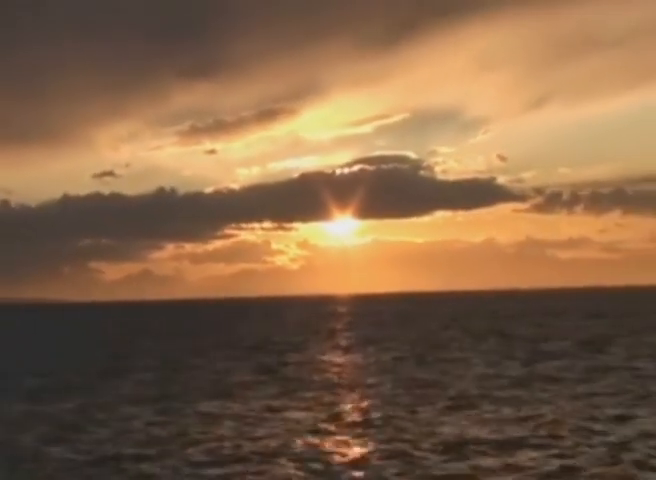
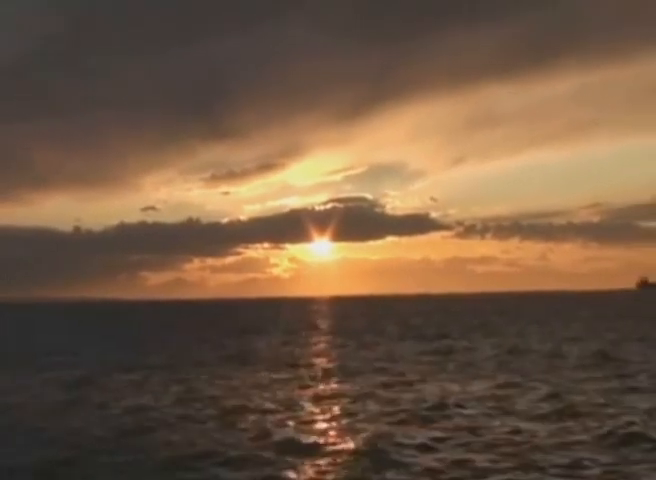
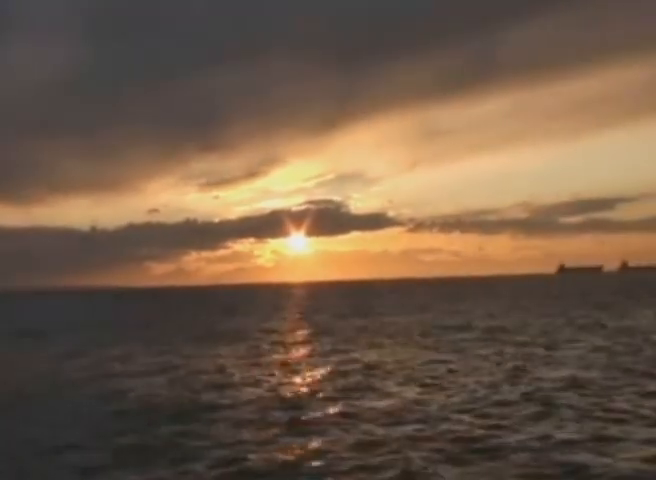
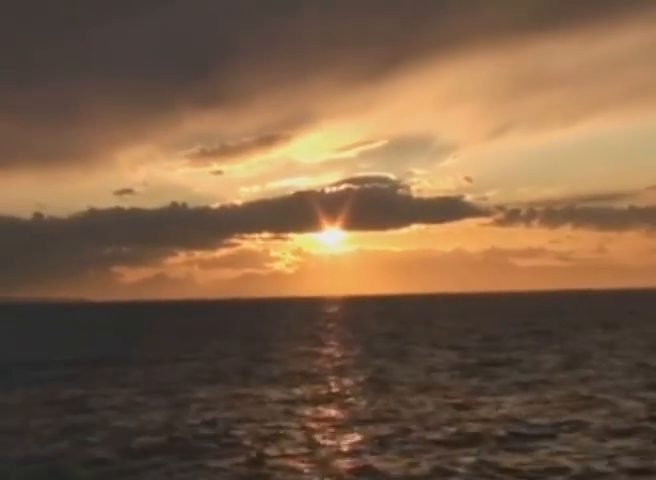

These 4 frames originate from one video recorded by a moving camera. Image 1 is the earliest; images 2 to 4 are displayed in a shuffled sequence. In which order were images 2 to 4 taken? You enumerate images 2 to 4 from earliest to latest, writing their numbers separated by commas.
4, 2, 3
